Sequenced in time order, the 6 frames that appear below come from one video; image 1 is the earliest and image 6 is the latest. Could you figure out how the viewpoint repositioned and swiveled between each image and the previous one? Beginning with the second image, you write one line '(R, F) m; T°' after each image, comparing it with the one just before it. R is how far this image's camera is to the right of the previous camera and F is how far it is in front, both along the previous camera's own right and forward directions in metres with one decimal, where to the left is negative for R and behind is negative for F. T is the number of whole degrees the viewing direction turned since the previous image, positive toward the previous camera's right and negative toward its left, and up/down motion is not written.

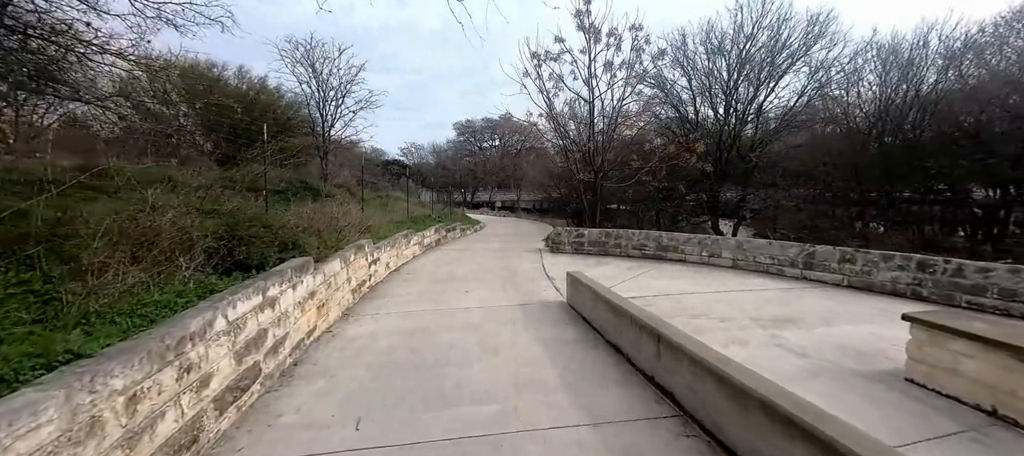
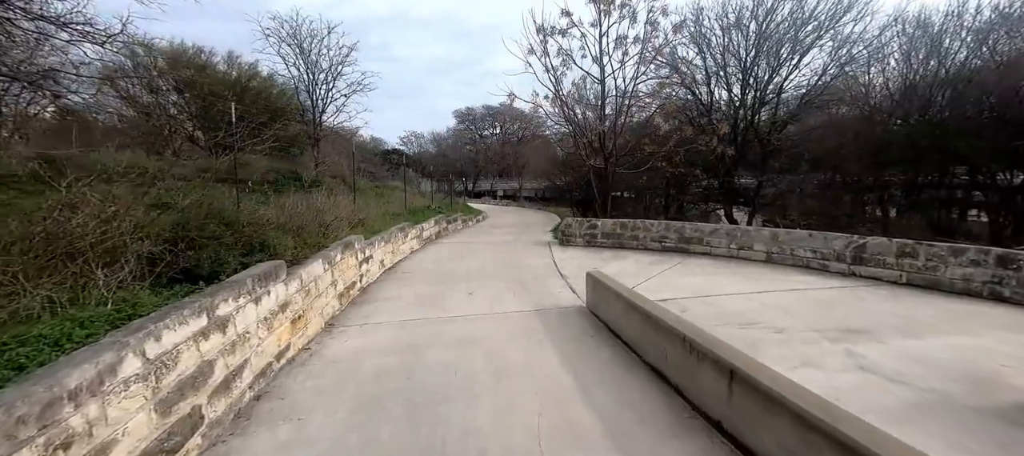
(-0.1, +0.7) m; 0°
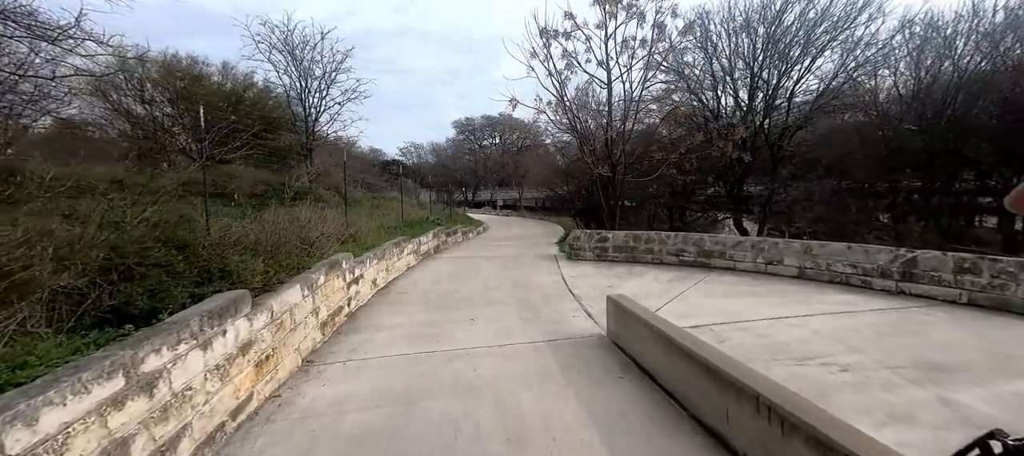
(-0.1, +0.6) m; 0°
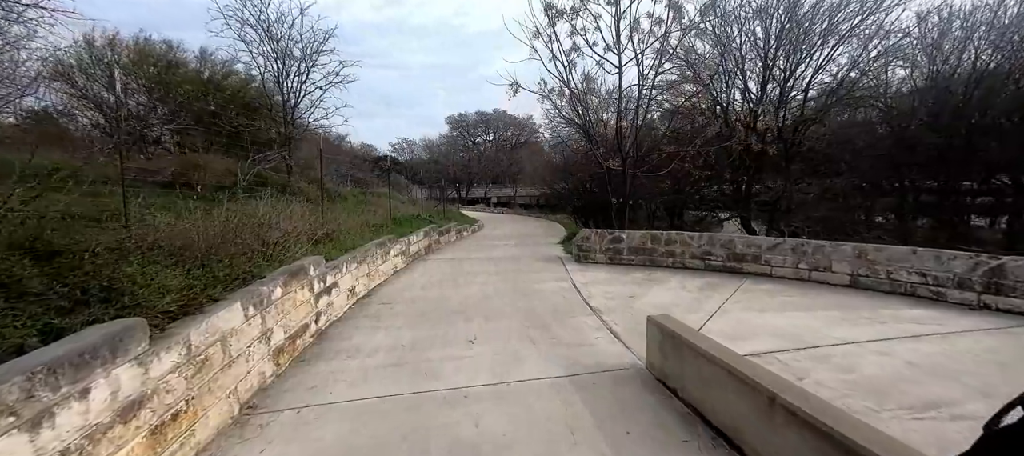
(-0.1, +0.9) m; +1°
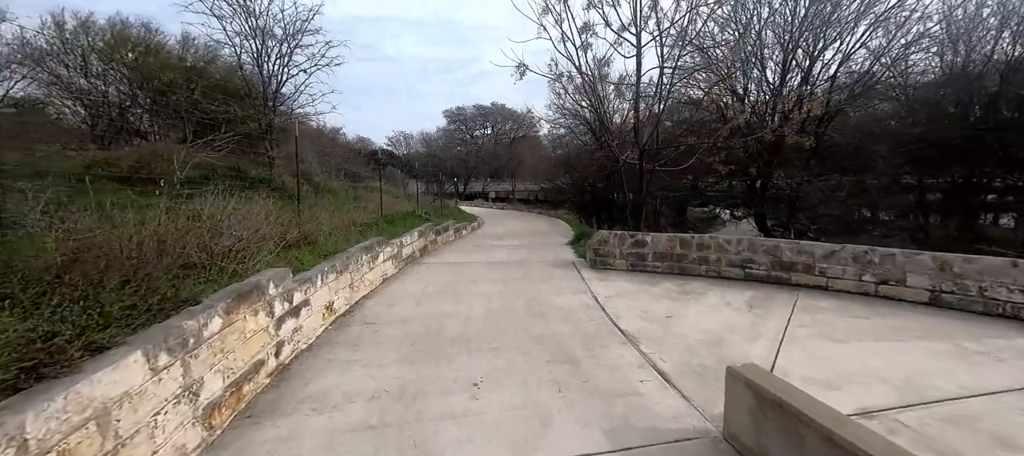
(-0.1, +0.8) m; 0°
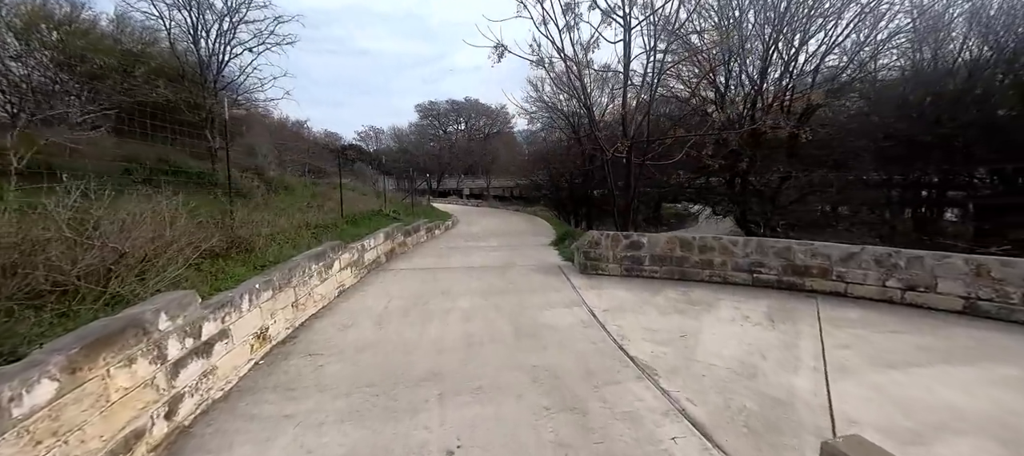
(-0.1, +0.7) m; +4°
